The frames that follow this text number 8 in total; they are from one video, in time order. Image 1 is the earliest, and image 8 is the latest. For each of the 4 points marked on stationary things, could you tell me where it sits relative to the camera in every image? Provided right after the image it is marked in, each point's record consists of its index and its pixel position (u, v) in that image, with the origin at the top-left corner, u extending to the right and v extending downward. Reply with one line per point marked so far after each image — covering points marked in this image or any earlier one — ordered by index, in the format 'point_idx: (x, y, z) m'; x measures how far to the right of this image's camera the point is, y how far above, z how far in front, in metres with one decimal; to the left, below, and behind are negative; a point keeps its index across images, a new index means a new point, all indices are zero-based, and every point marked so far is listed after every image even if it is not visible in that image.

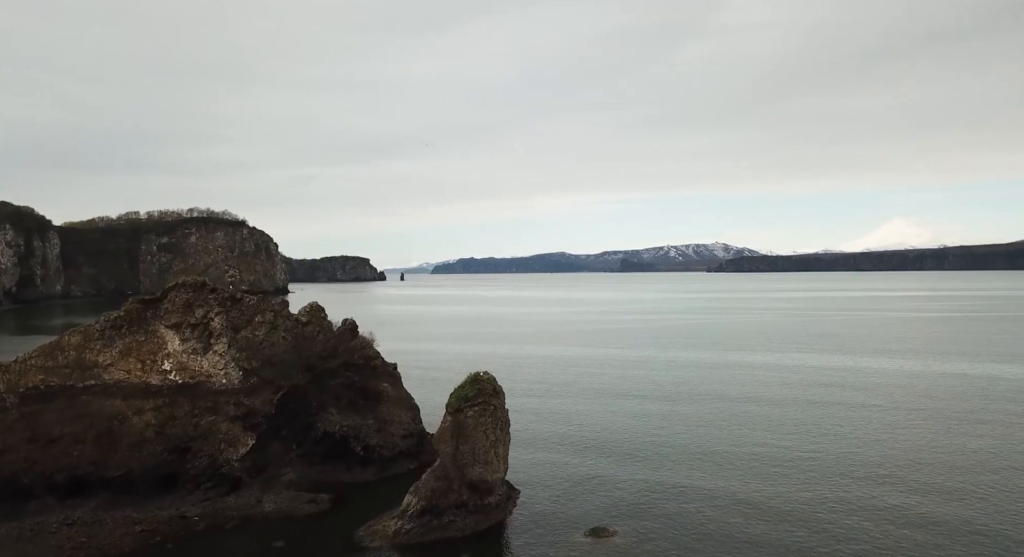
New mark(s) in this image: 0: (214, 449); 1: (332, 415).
0: (-5.3, -3.0, +12.7) m
1: (-3.6, -2.7, +14.0) m
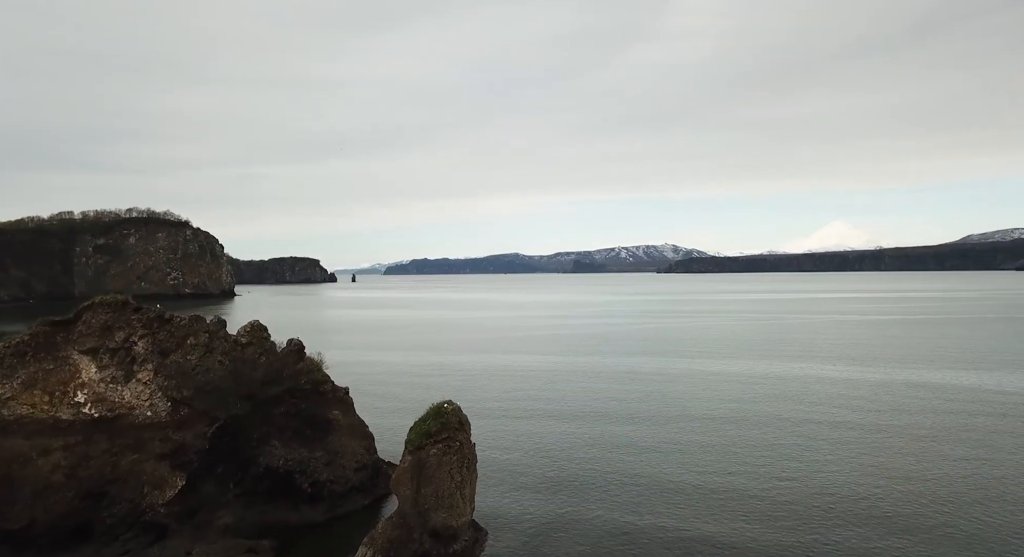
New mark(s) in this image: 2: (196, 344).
0: (-5.9, -3.3, +11.1) m
1: (-4.1, -2.9, +12.4) m
2: (-5.4, -1.1, +12.2) m
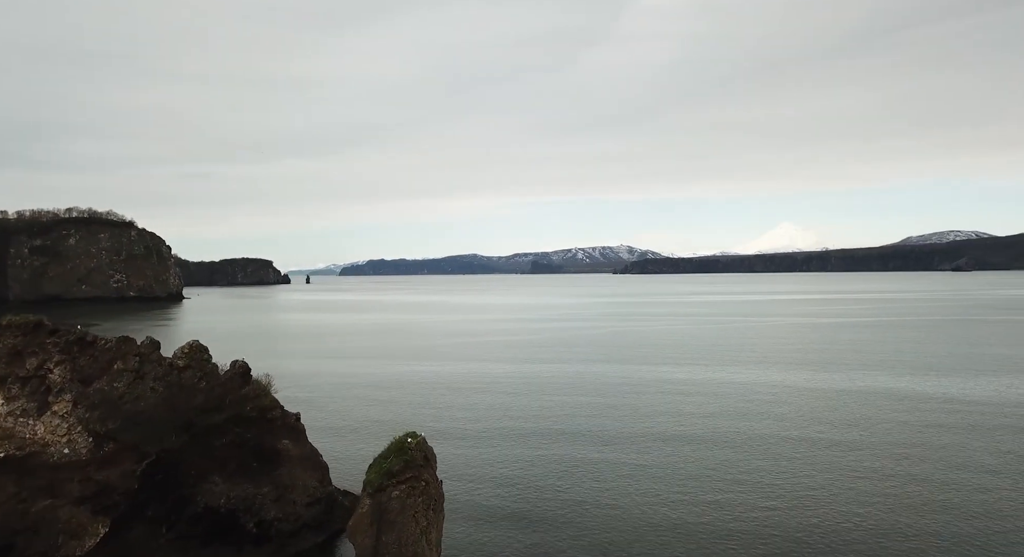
0: (-6.3, -3.6, +9.6) m
1: (-4.6, -3.2, +11.0) m
2: (-5.9, -1.4, +10.8) m
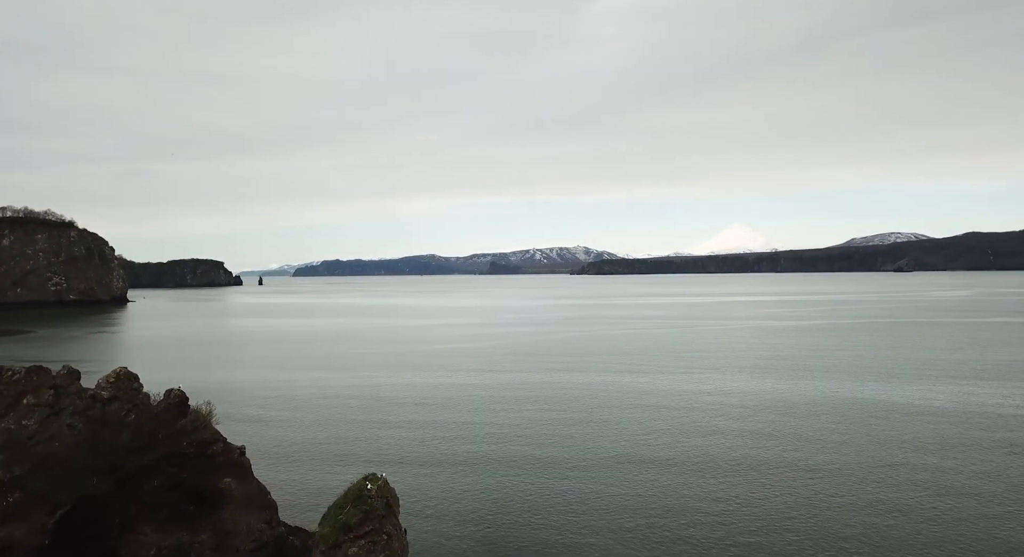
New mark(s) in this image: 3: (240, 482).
0: (-6.5, -3.8, +8.1) m
1: (-5.0, -3.5, +9.7) m
2: (-6.3, -1.7, +9.3) m
3: (-4.1, -3.1, +10.9) m
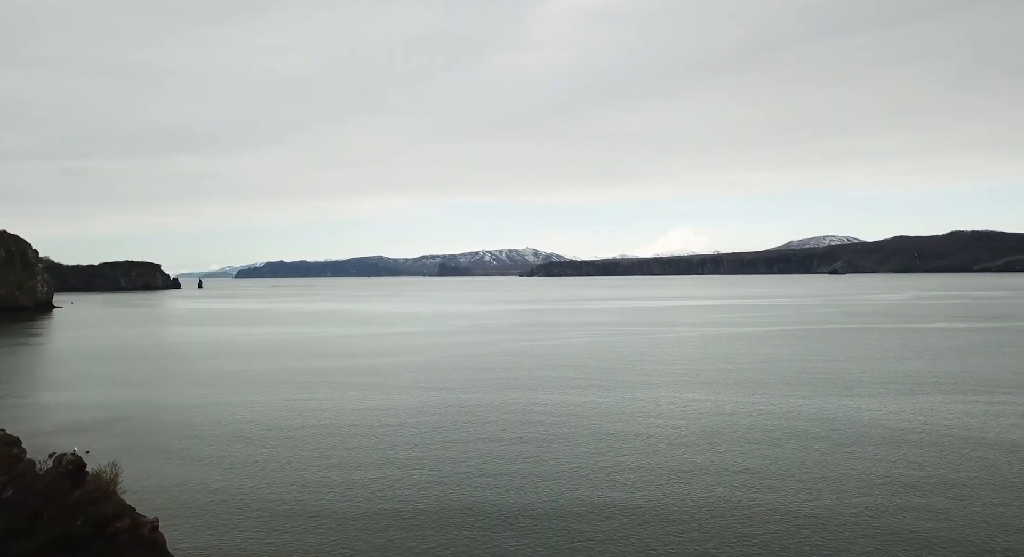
0: (-6.7, -4.3, +6.0) m
1: (-5.3, -4.0, +7.6) m
2: (-6.5, -2.1, +7.2) m
3: (-4.5, -3.6, +8.9) m
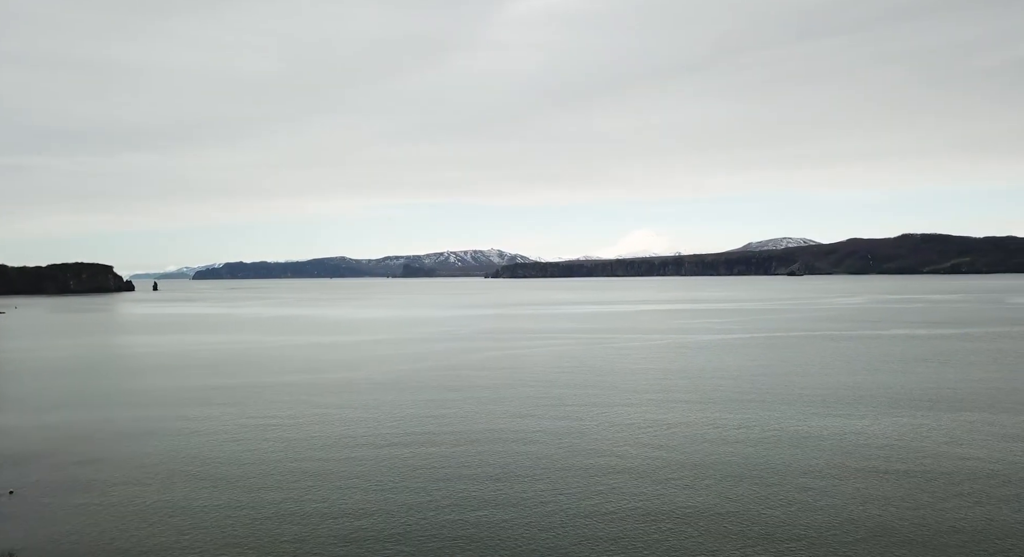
0: (-6.7, -4.9, +4.1) m
1: (-5.3, -4.5, +5.9) m
2: (-6.5, -2.7, +5.4) m
3: (-4.6, -4.2, +7.2) m
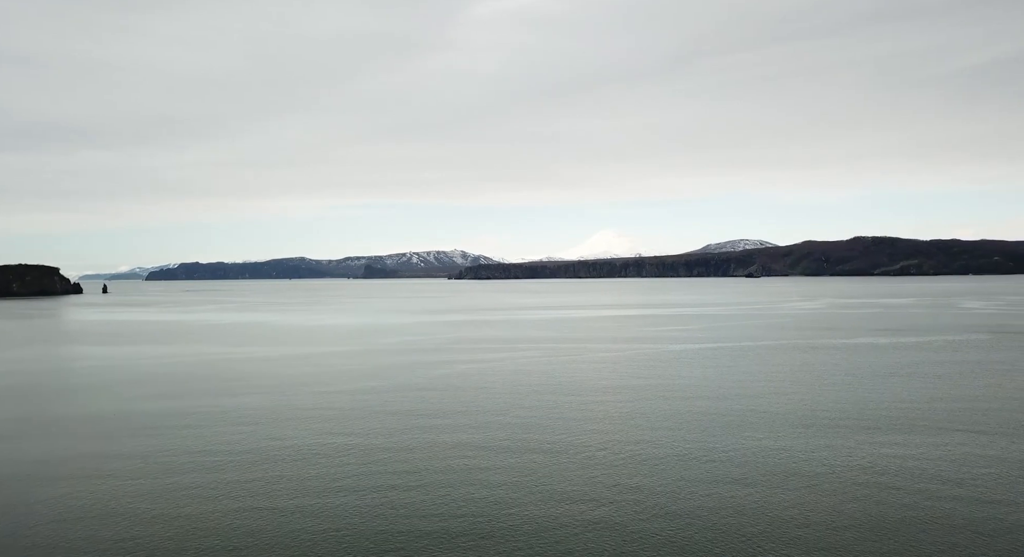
0: (-6.4, -5.7, +2.1) m
1: (-5.1, -5.4, +3.9) m
2: (-6.3, -3.5, +3.4) m
3: (-4.5, -5.0, +5.2) m
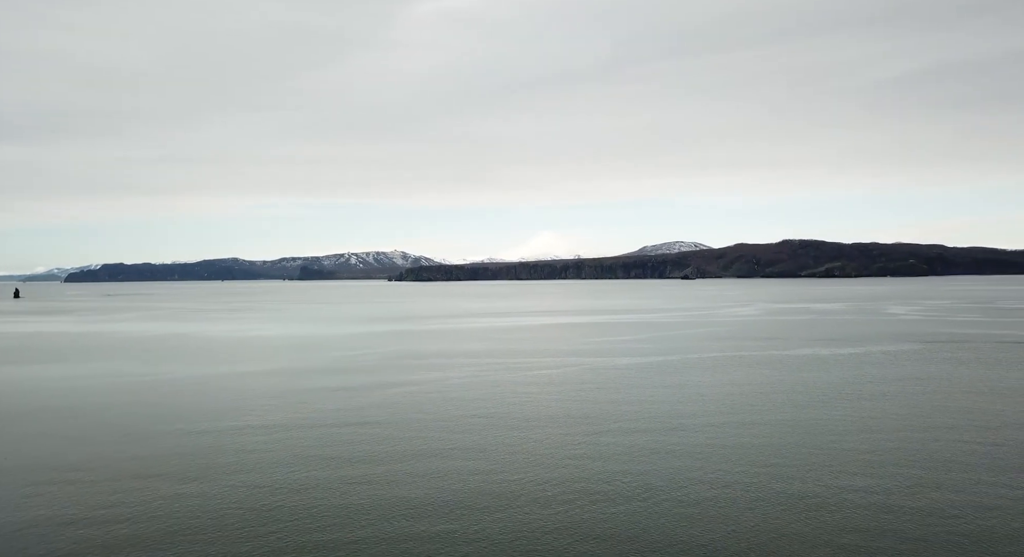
0: (-5.9, -6.9, -0.8) m
1: (-4.8, -6.5, +1.0) m
2: (-5.9, -4.7, +0.4) m
3: (-4.3, -6.2, +2.4) m
